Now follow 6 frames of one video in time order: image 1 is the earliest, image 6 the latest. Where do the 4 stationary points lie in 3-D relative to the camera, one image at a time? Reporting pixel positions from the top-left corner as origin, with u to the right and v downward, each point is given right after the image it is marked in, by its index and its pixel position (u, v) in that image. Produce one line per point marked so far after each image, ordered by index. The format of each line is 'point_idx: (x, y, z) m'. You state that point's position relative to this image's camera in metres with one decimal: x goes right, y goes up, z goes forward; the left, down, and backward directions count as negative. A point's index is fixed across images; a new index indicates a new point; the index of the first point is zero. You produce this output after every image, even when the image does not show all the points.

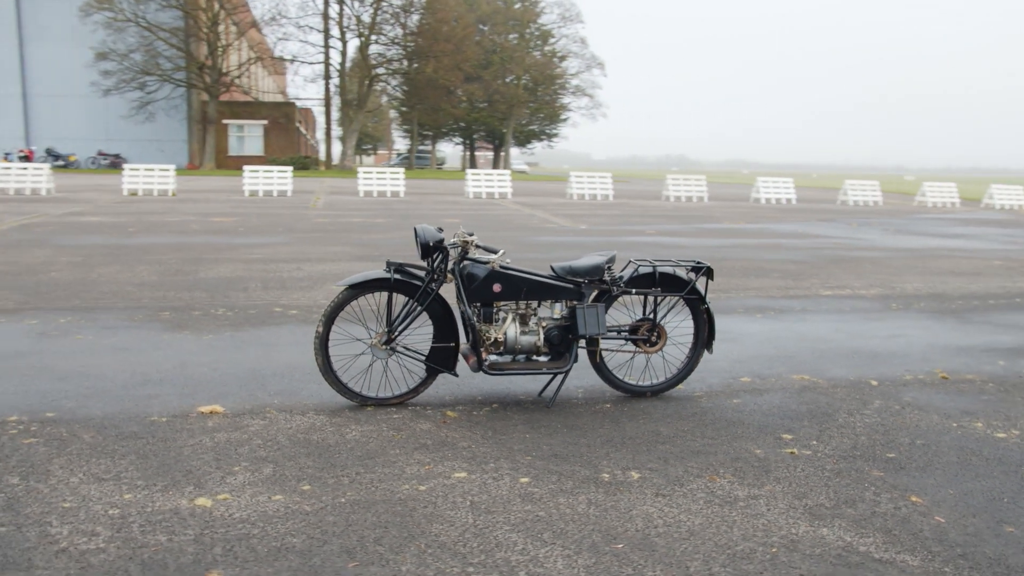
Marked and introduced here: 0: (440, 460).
0: (-0.4, -1.0, +4.8) m
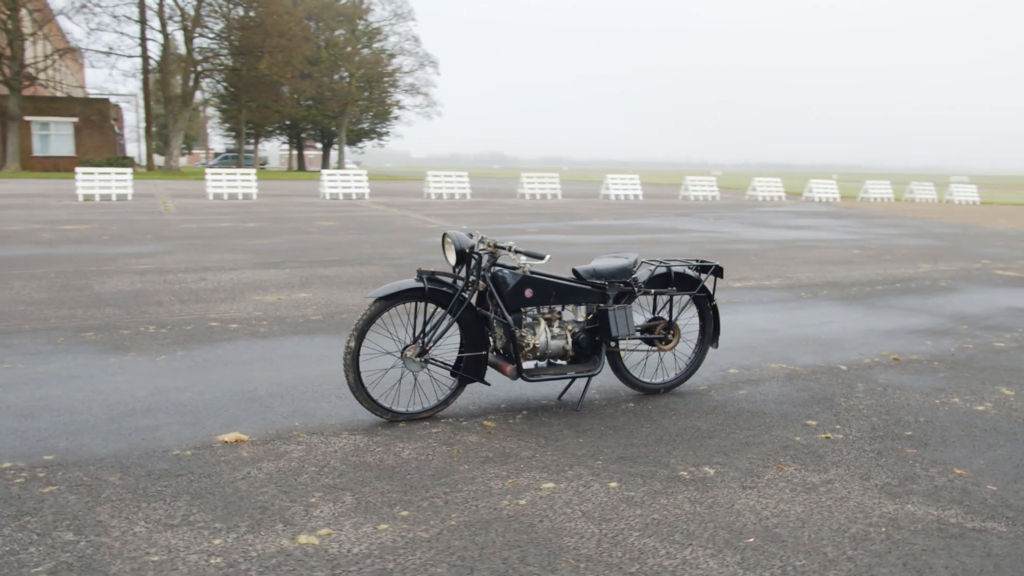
0: (0.0, -1.0, +4.7) m
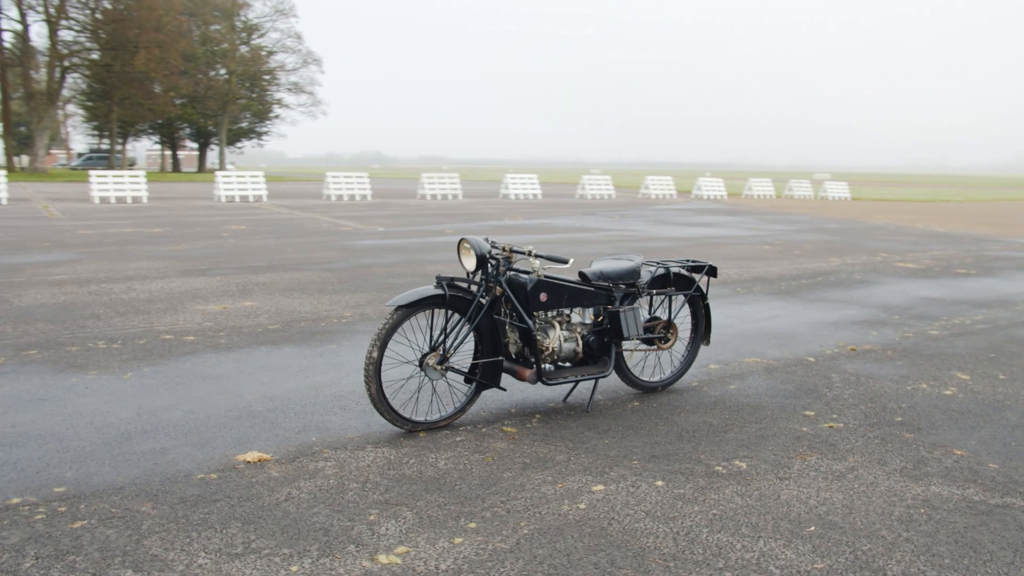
0: (+0.3, -1.0, +4.7) m
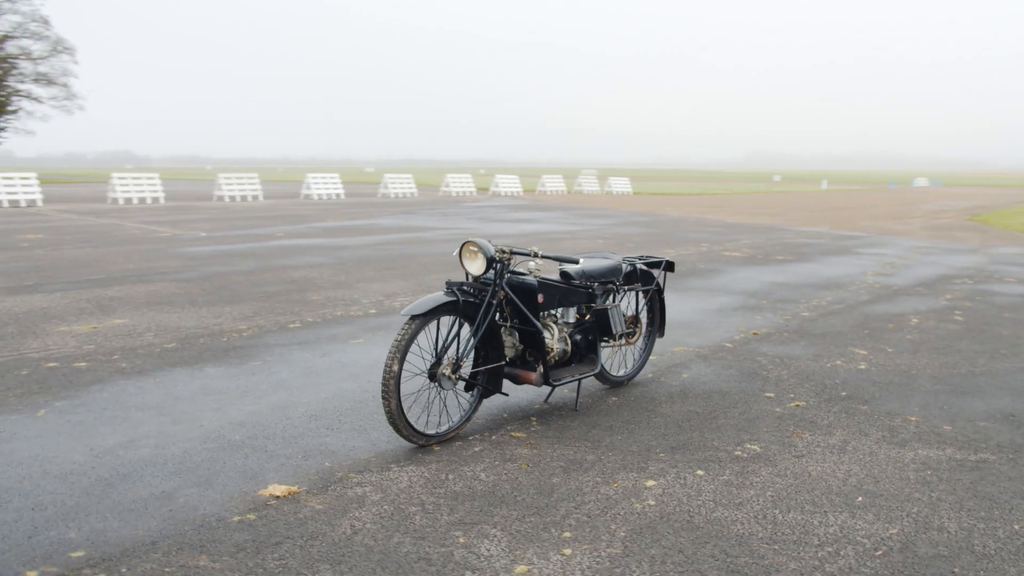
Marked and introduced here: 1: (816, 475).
0: (+0.5, -1.1, +4.7) m
1: (+1.7, -1.1, +4.8) m
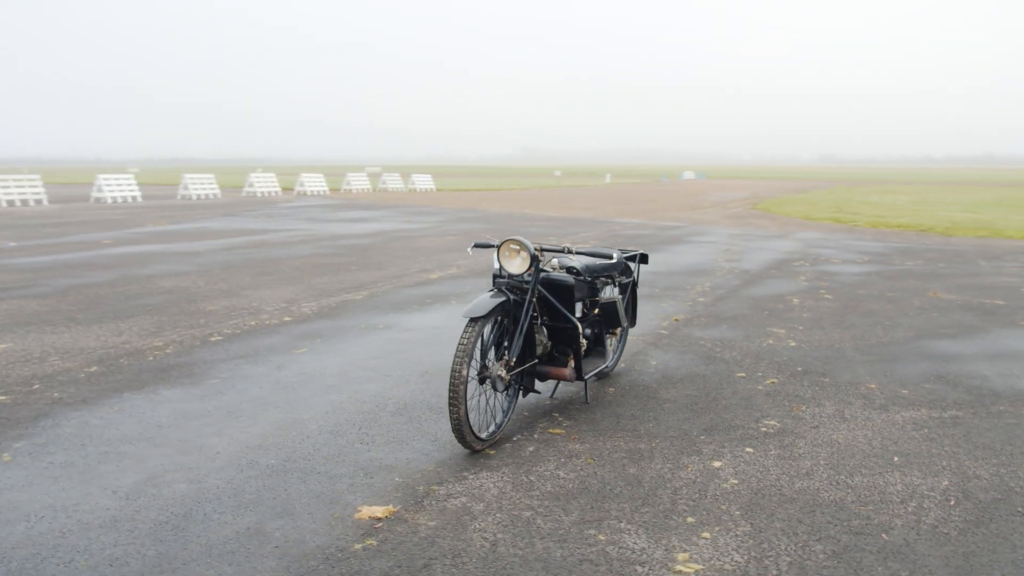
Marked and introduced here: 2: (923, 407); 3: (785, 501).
0: (+0.9, -1.0, +4.9) m
1: (+2.1, -1.0, +5.3) m
2: (+2.9, -0.9, +6.0) m
3: (+1.4, -1.1, +4.3) m
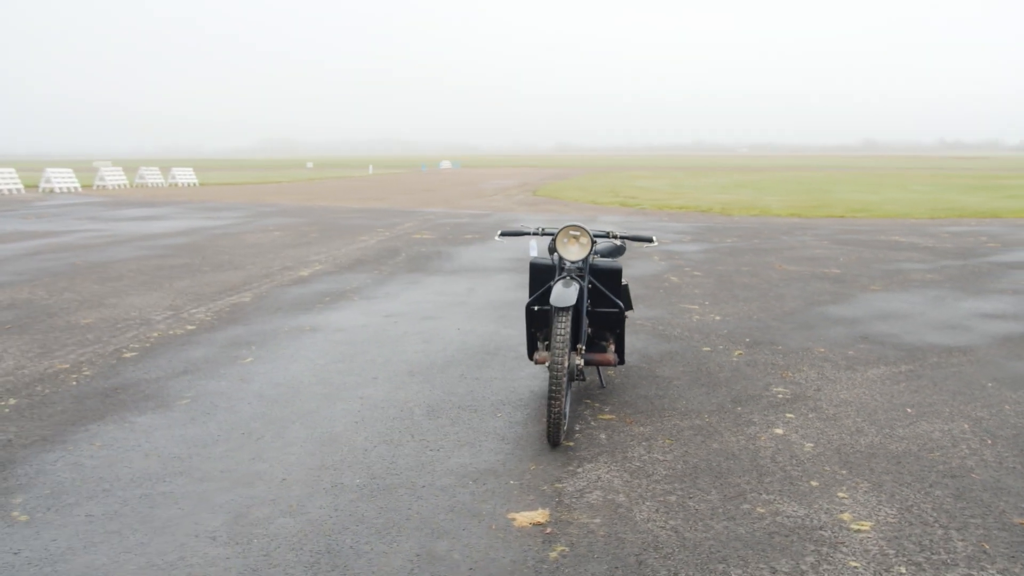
0: (+1.4, -0.9, +5.1) m
1: (+2.3, -0.8, +5.8) m
2: (+2.9, -0.6, +6.8) m
3: (+2.0, -0.9, +4.7) m
